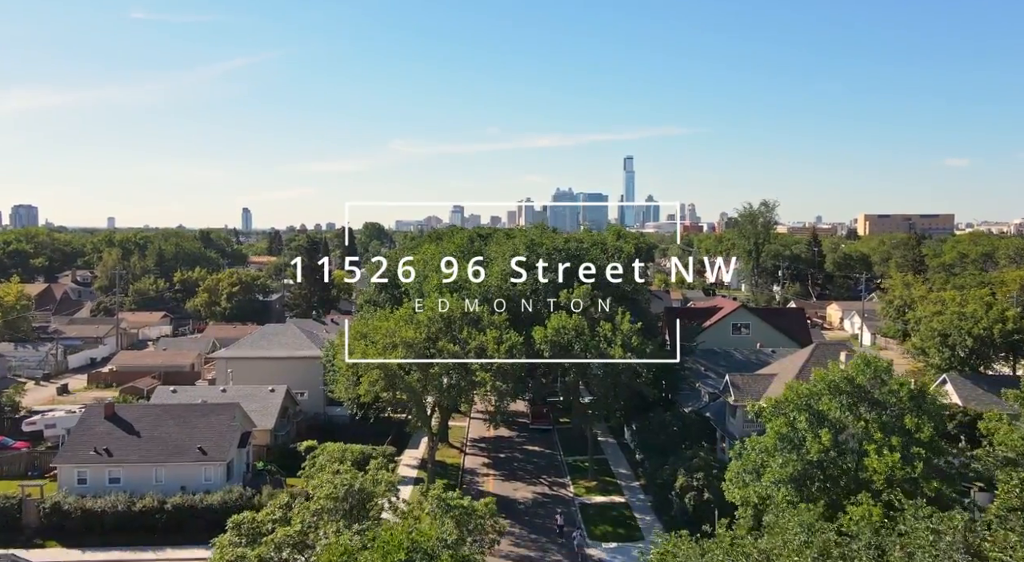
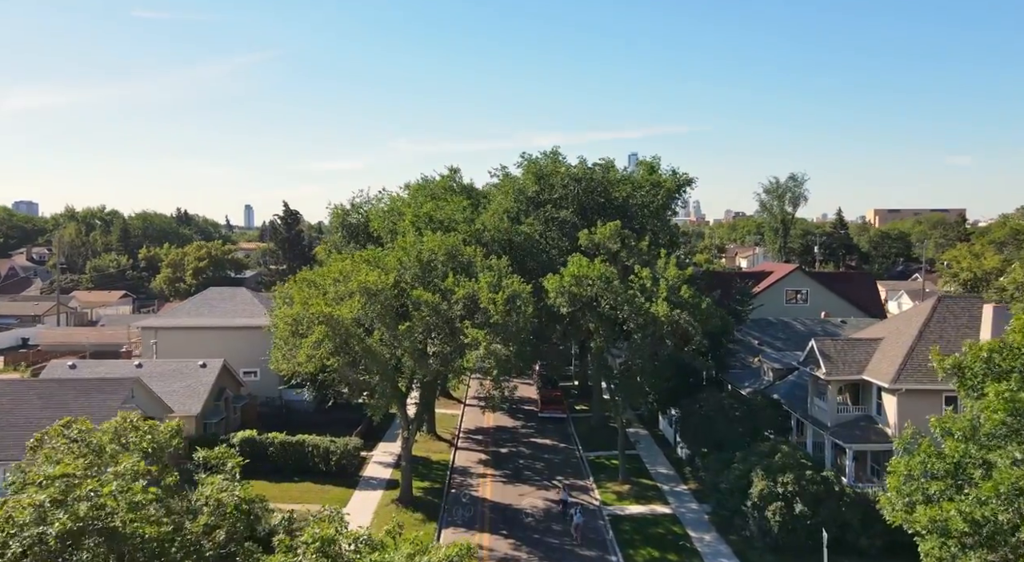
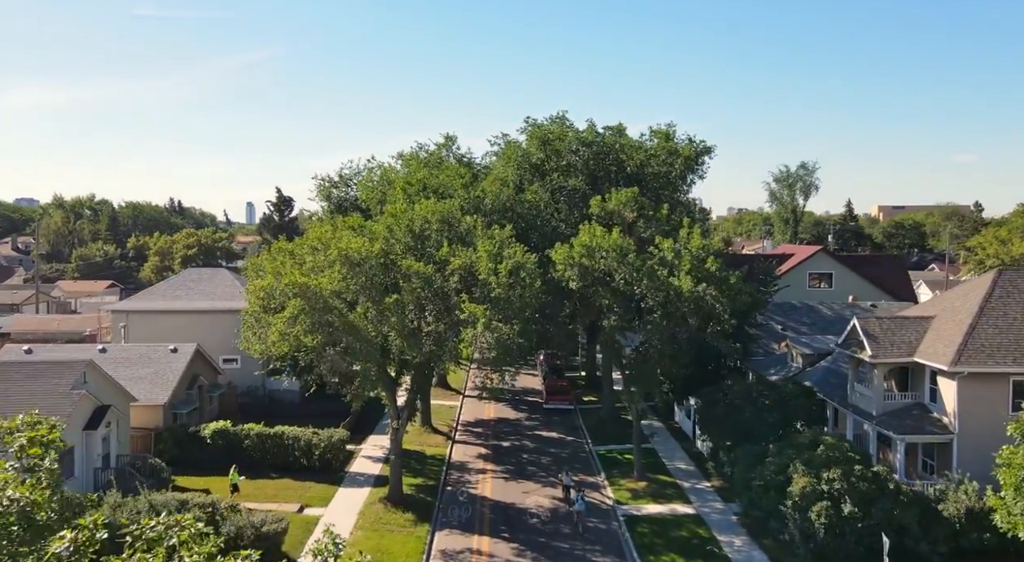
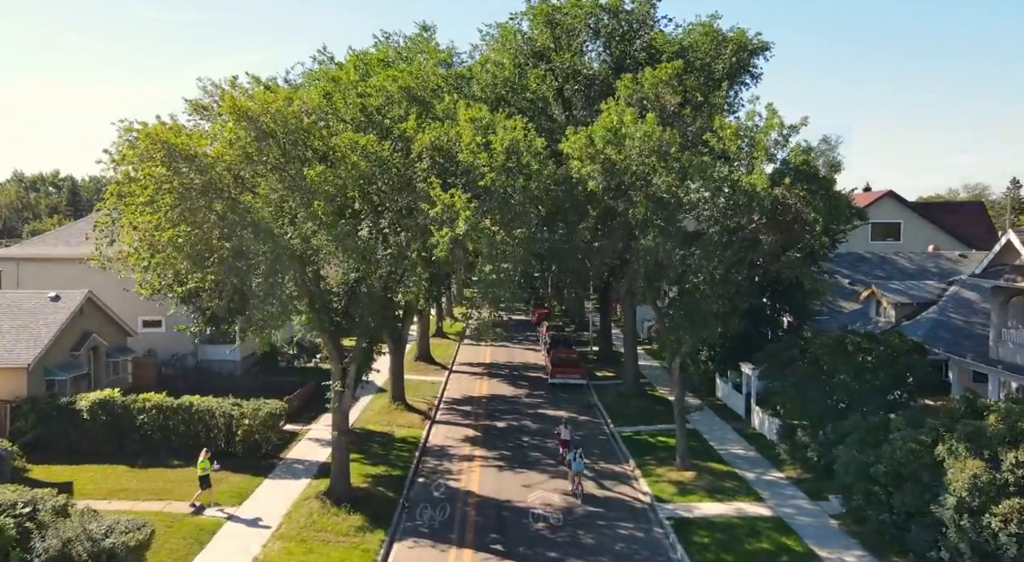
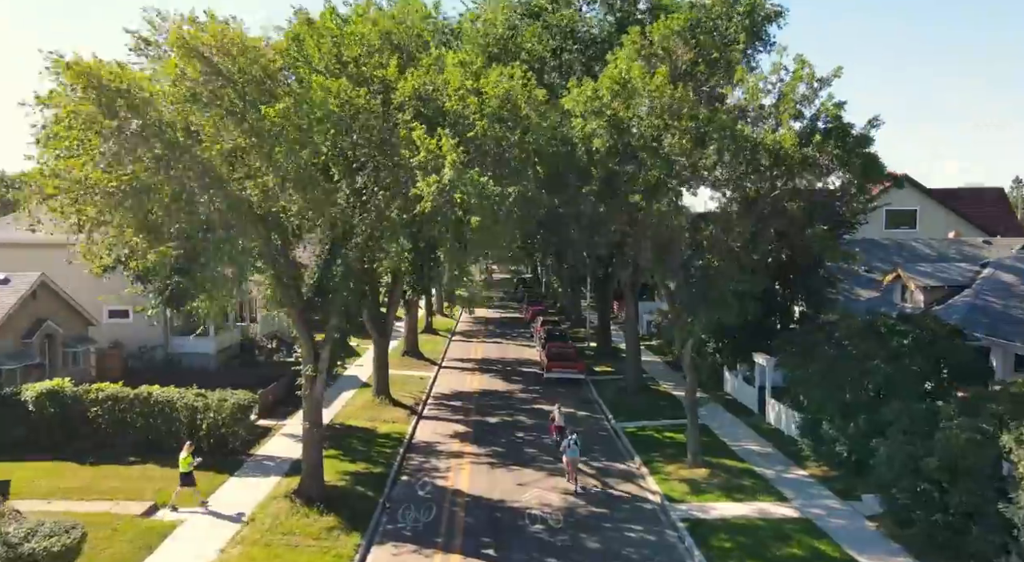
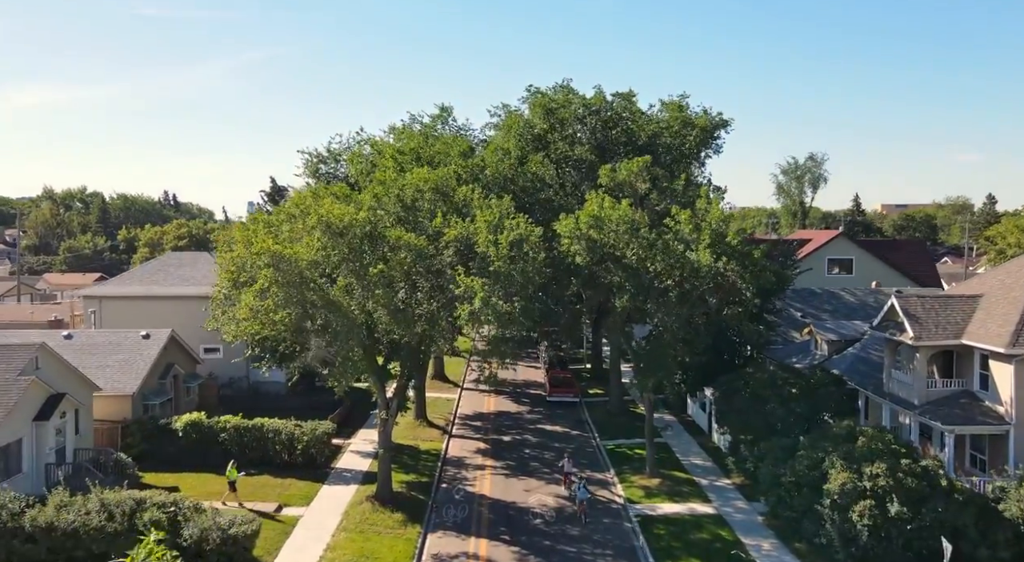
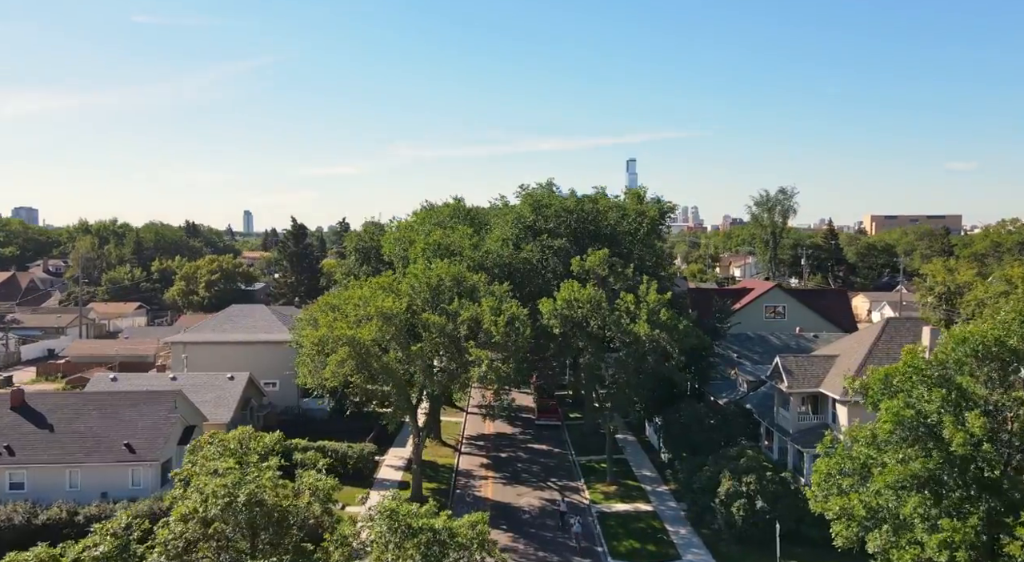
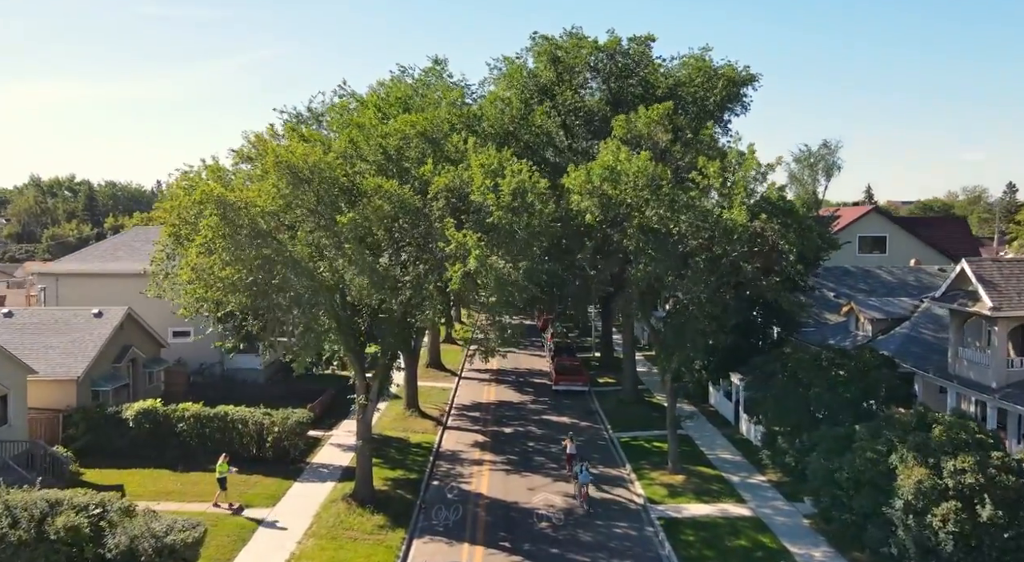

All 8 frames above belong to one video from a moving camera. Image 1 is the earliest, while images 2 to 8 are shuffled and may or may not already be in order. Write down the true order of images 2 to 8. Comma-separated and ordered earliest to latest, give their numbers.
7, 2, 3, 6, 8, 4, 5
